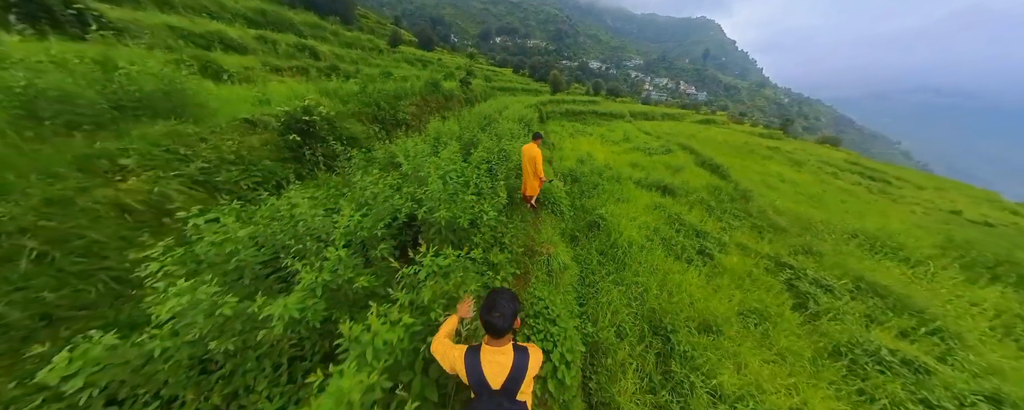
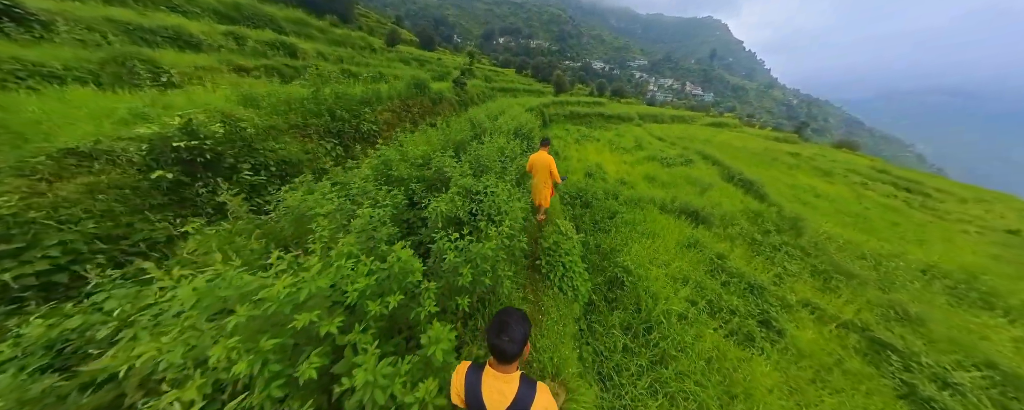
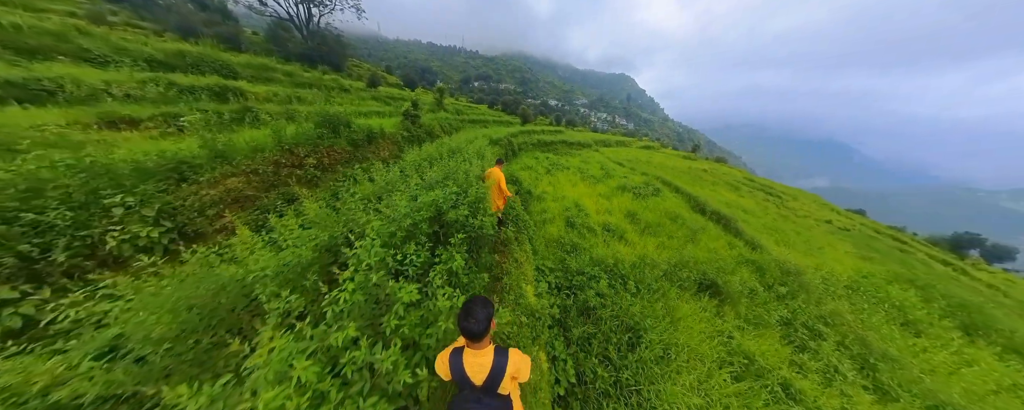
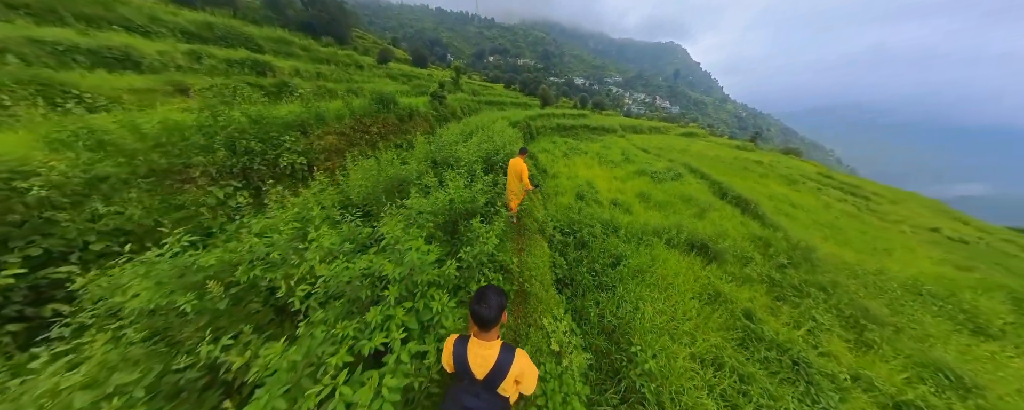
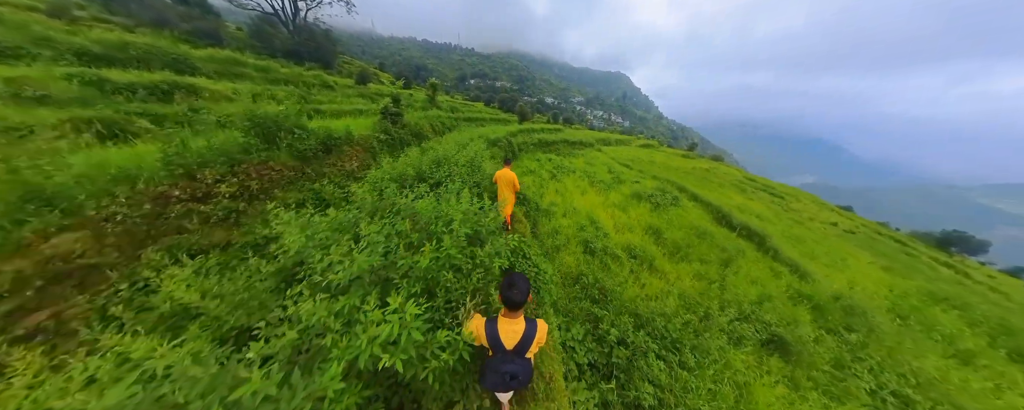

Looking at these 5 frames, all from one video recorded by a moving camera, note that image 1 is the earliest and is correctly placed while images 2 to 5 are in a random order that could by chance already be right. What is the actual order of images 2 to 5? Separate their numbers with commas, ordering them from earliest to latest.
2, 4, 3, 5
